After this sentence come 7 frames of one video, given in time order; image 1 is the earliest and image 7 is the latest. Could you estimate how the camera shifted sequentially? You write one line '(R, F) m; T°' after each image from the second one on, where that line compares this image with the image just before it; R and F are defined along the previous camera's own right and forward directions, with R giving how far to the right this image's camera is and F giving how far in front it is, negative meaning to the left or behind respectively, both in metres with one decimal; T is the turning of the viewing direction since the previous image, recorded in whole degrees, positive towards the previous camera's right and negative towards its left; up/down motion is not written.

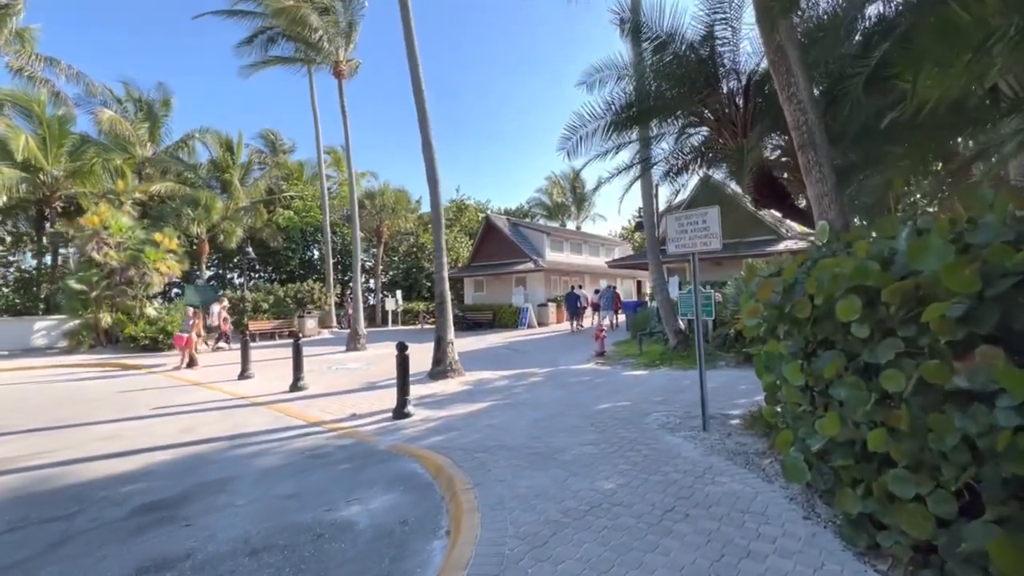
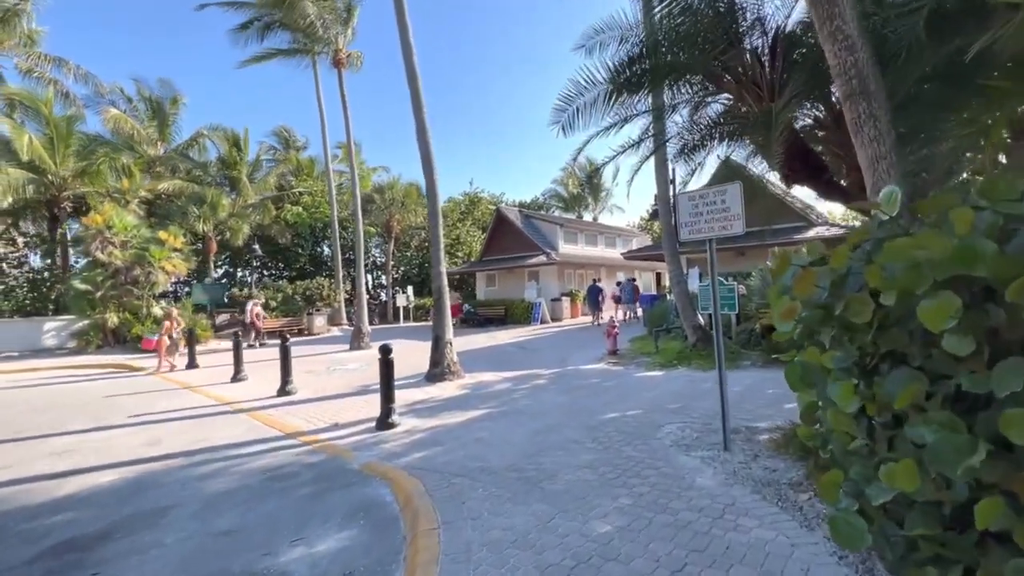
(+0.4, +0.9) m; -2°
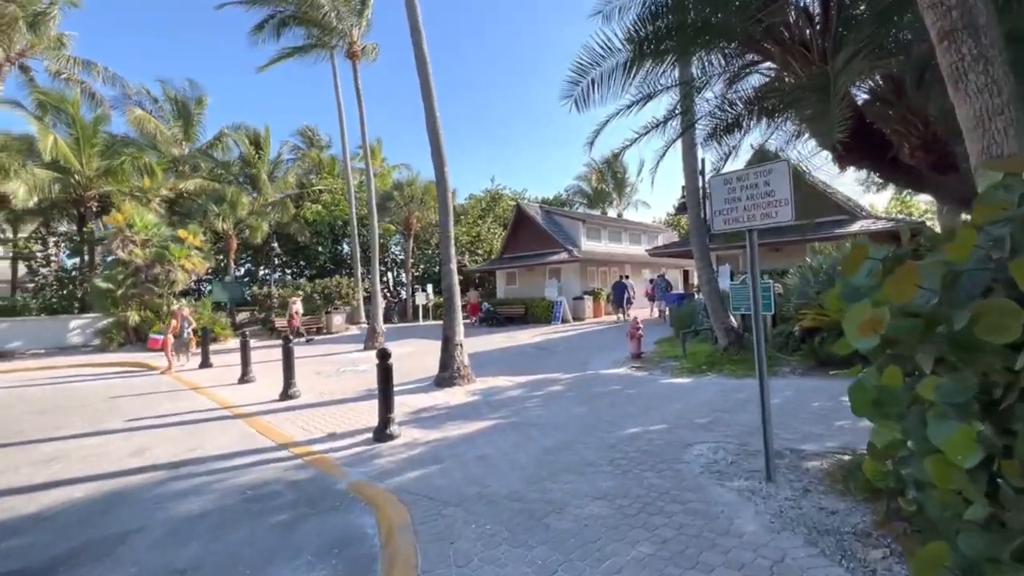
(+0.2, +0.7) m; -3°
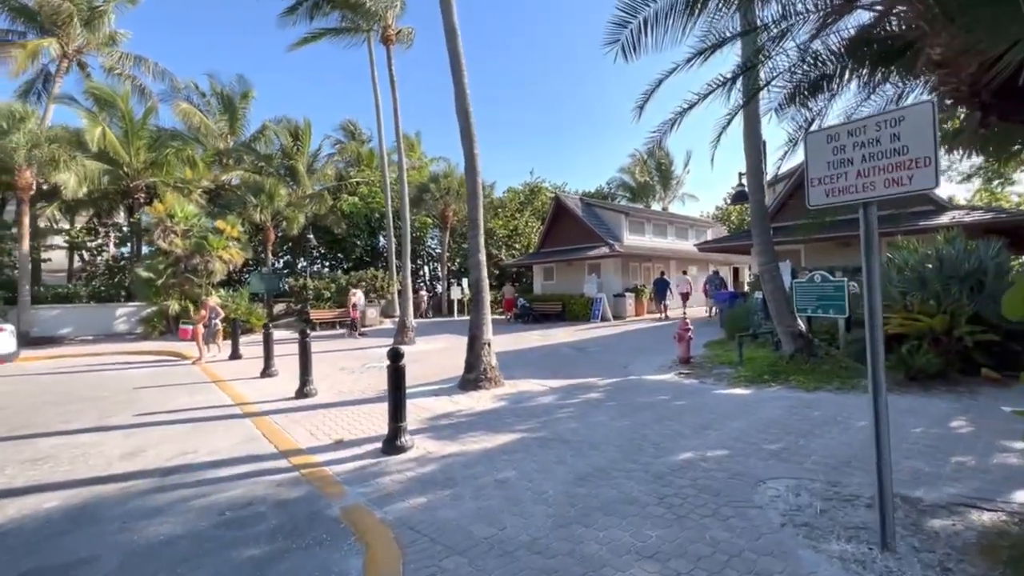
(+0.1, +1.0) m; -5°
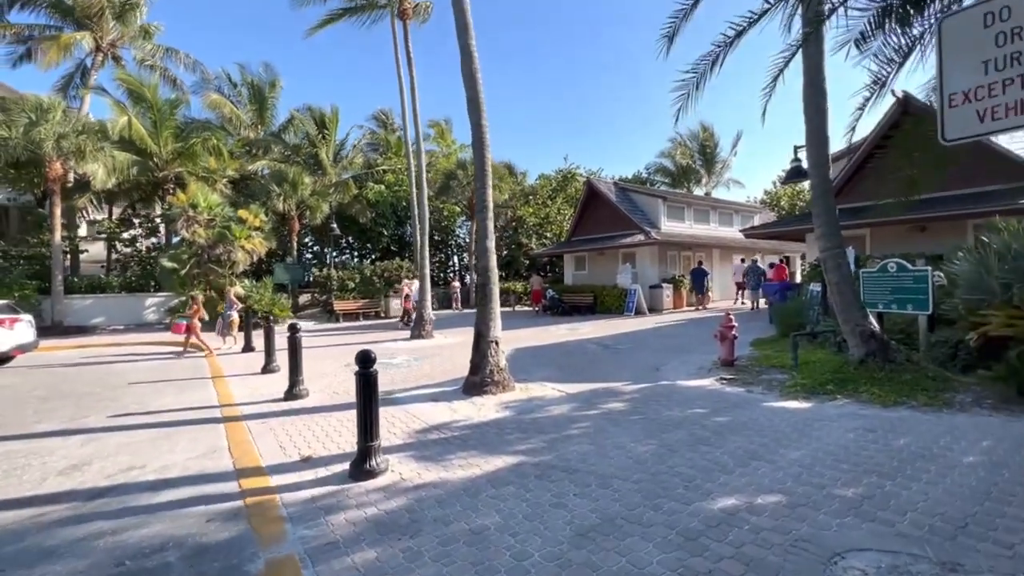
(+0.5, +1.2) m; -5°
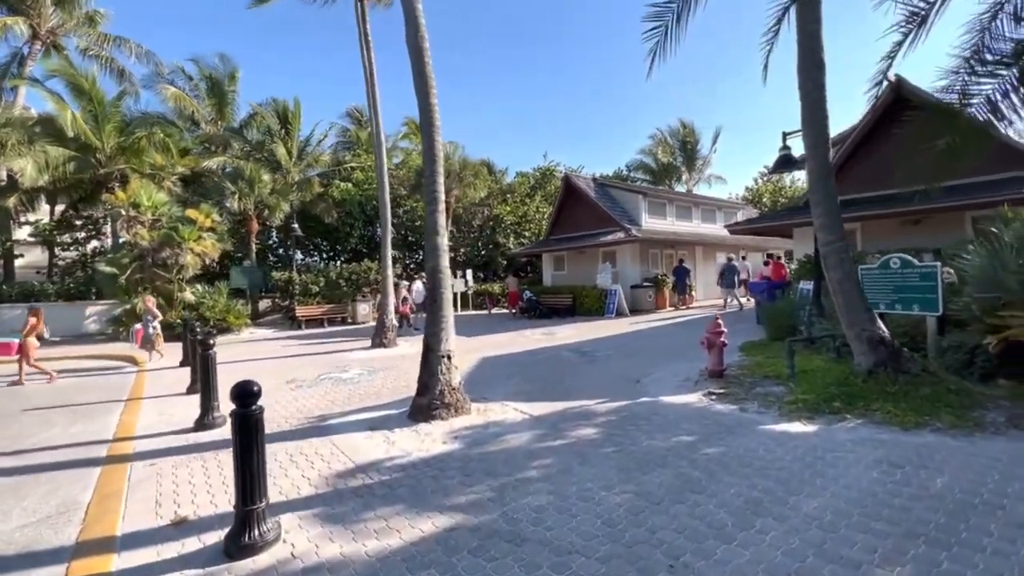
(+0.5, +1.2) m; +2°
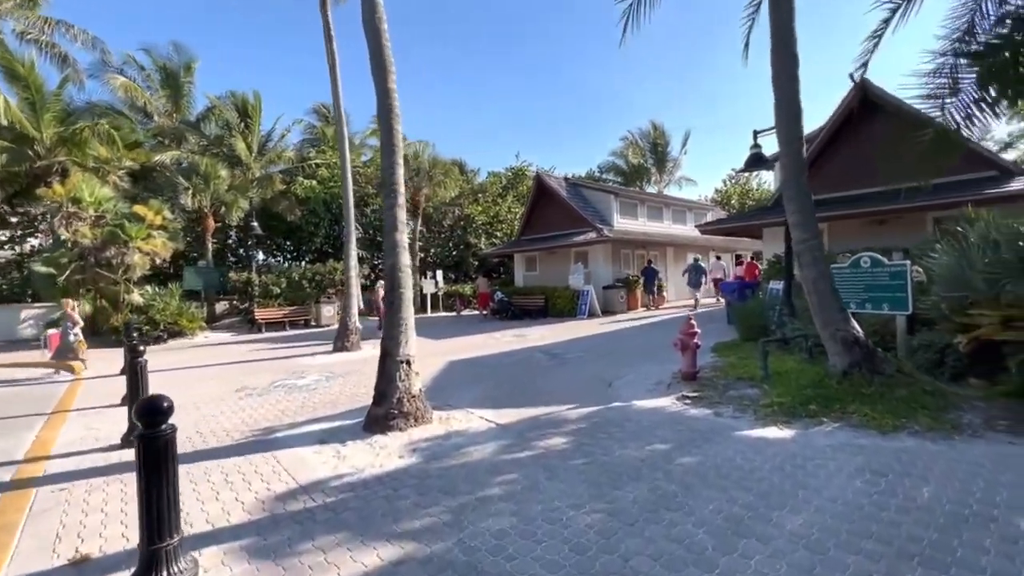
(+0.1, +0.4) m; +3°
